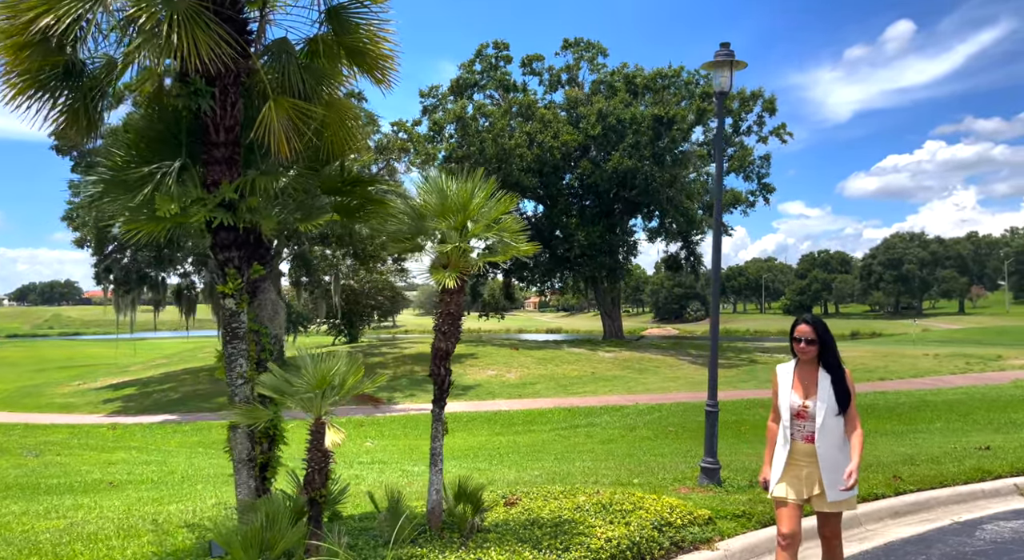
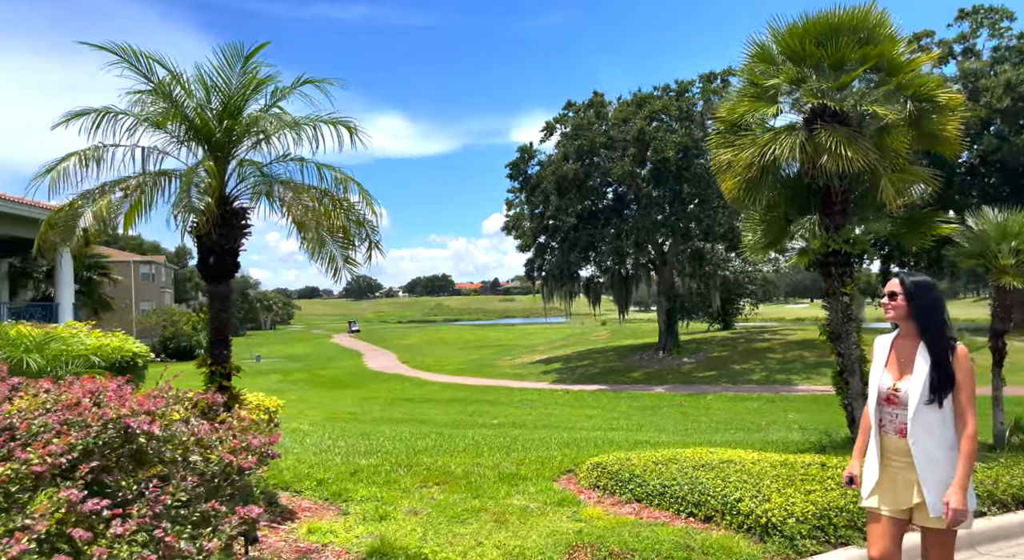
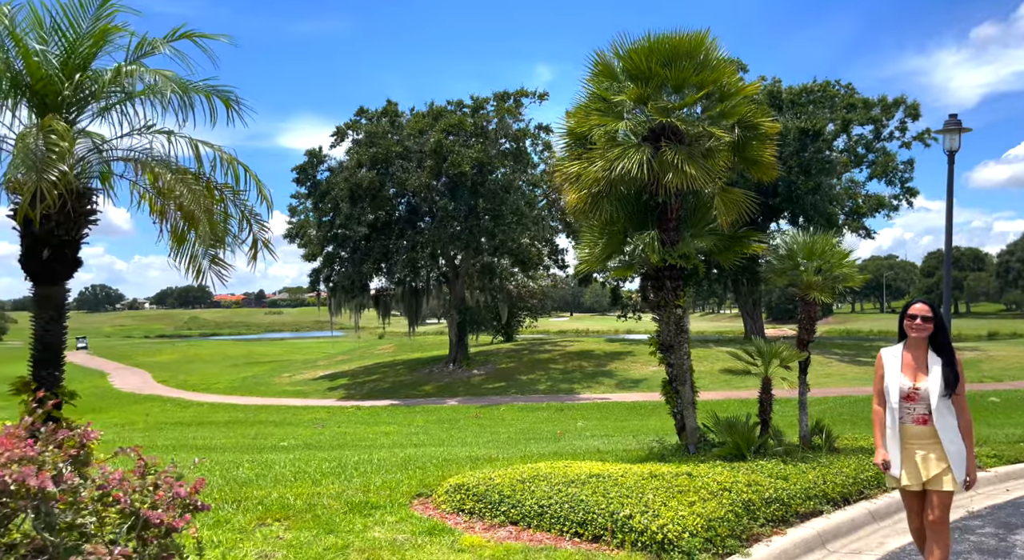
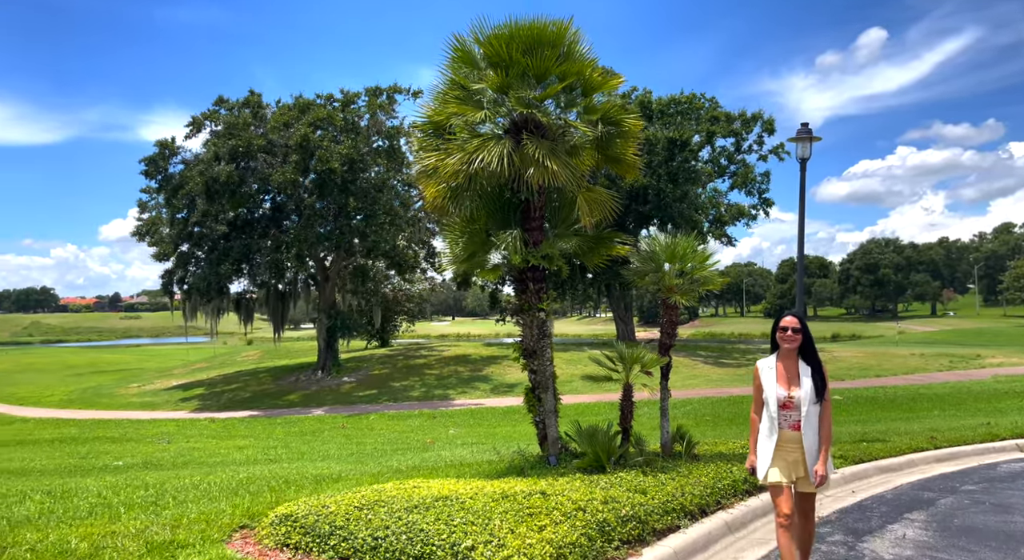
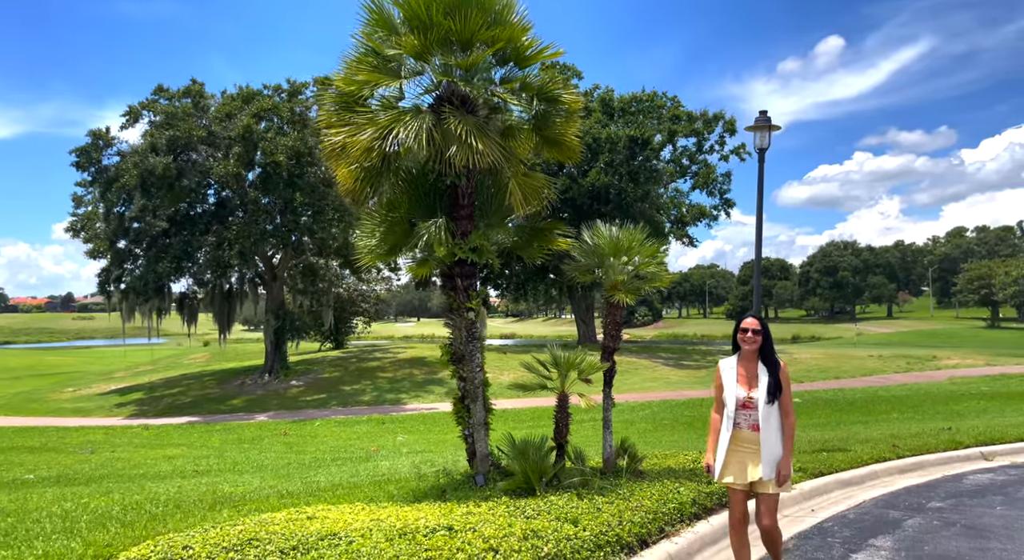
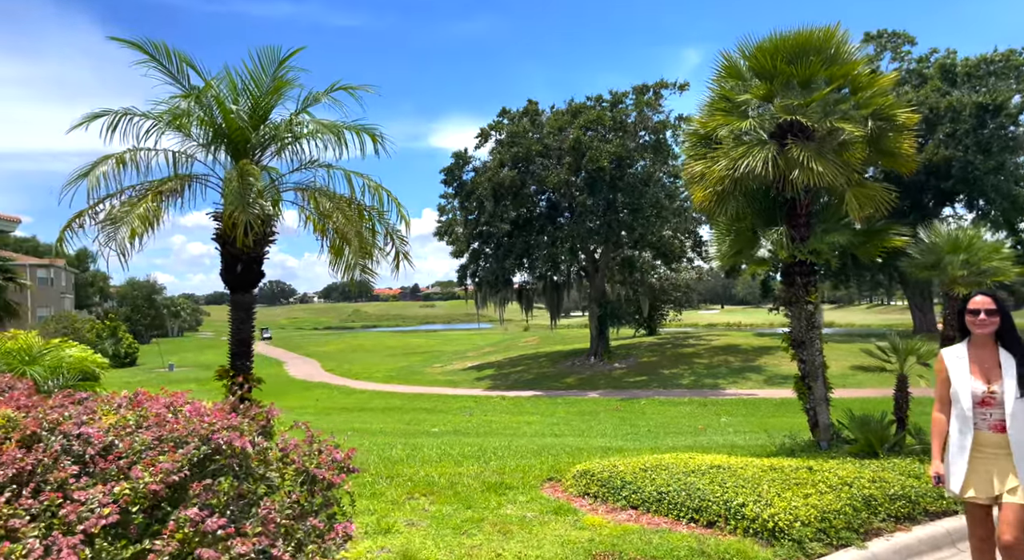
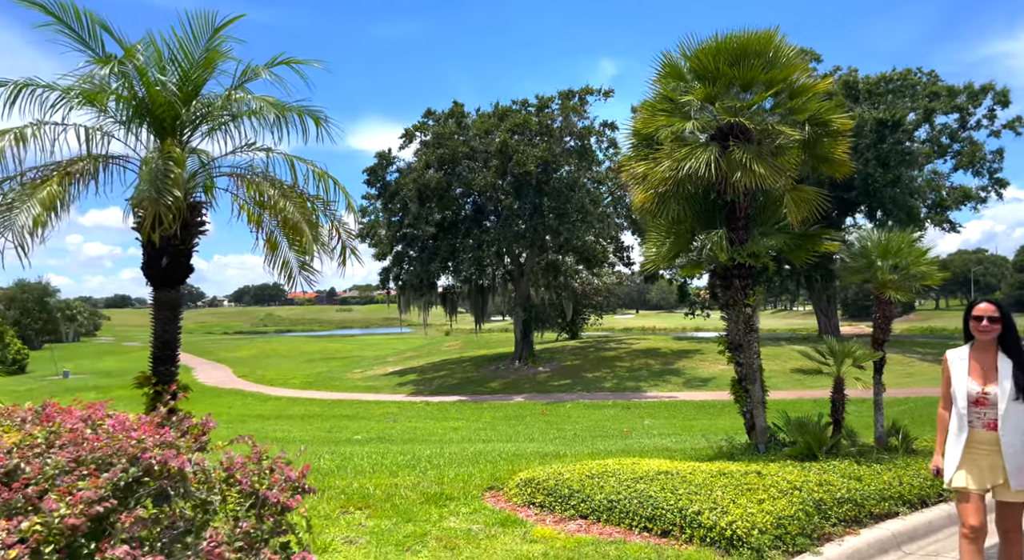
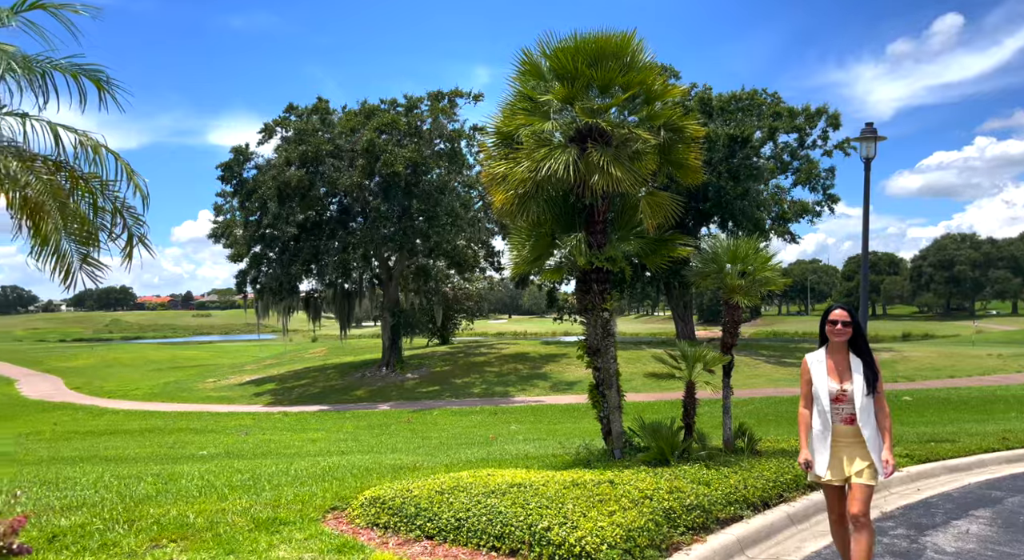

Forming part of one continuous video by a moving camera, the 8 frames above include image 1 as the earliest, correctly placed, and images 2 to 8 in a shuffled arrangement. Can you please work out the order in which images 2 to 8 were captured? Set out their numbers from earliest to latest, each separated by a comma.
5, 4, 8, 3, 7, 6, 2
